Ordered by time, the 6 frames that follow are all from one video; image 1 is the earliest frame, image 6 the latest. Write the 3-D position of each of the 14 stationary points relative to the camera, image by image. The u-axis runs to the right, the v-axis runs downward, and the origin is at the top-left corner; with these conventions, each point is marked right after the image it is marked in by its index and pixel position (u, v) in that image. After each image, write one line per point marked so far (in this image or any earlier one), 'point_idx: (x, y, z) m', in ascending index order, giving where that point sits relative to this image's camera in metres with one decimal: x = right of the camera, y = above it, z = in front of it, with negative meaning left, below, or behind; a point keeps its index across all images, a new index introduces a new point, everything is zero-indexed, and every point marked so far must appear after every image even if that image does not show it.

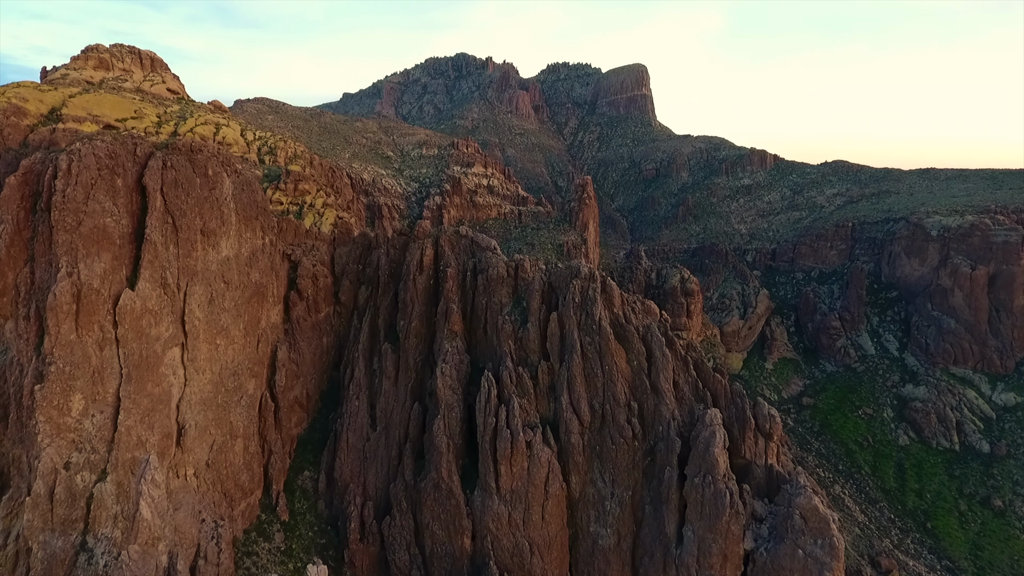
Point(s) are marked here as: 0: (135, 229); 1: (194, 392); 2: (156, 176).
0: (-11.5, +1.8, +18.8) m
1: (-10.3, -3.4, +20.0) m
2: (-11.0, +3.4, +19.0) m
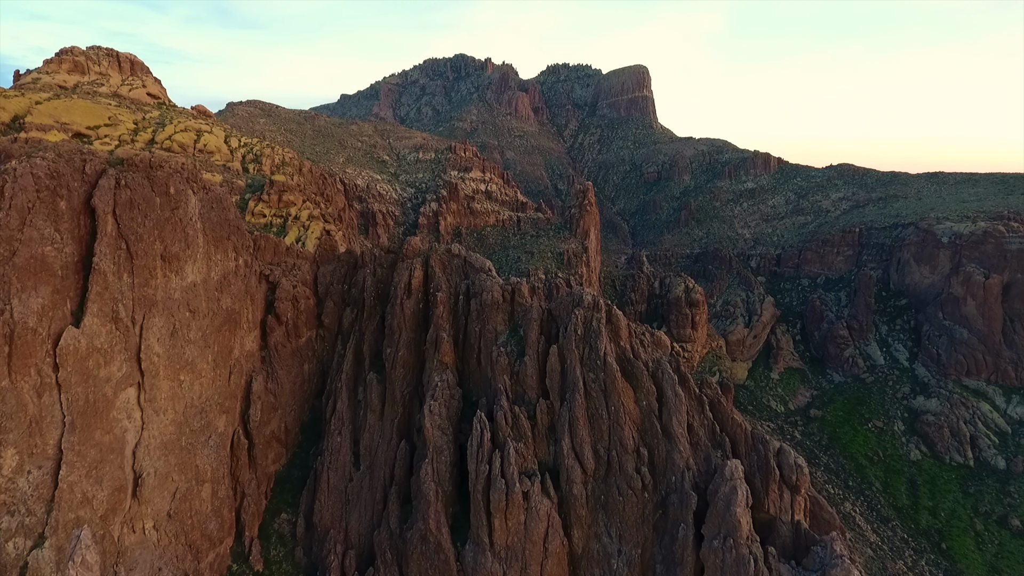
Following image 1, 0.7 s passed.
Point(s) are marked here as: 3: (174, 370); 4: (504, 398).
0: (-11.6, +0.9, +16.7) m
1: (-10.4, -4.3, +18.0) m
2: (-11.1, +2.5, +17.0) m
3: (-10.2, -2.5, +18.7) m
4: (-0.2, -3.3, +18.8) m
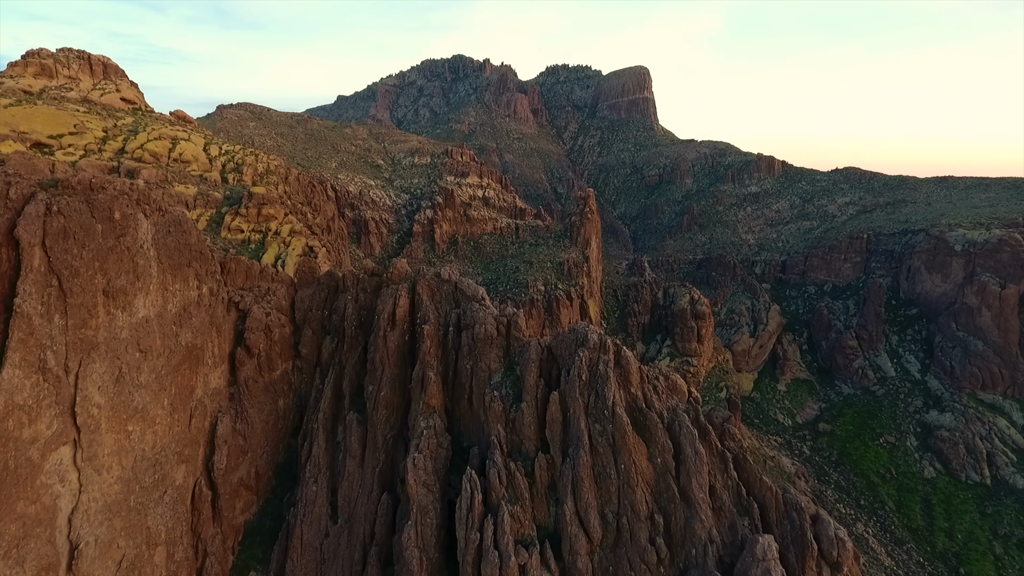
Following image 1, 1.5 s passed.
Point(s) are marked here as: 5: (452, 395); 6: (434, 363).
0: (-11.8, -0.2, +14.4) m
1: (-10.6, -5.3, +15.6) m
2: (-11.3, +1.5, +14.6) m
3: (-10.4, -3.5, +16.3) m
4: (-0.4, -4.4, +16.4) m
5: (-1.9, -3.4, +19.7) m
6: (-2.5, -2.4, +19.8) m
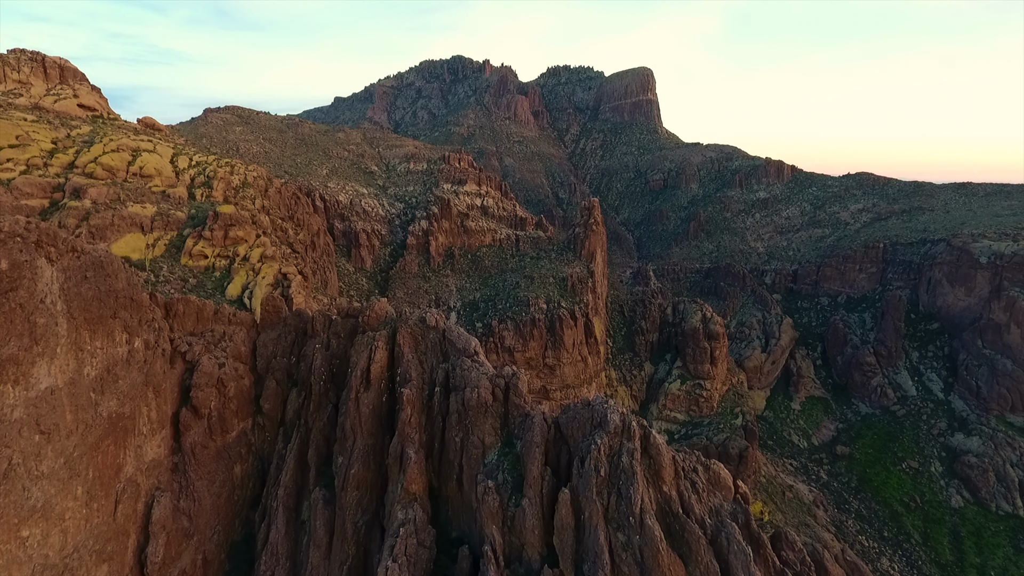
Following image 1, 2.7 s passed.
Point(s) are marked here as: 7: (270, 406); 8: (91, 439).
0: (-11.8, -1.6, +10.8) m
1: (-10.6, -6.7, +12.0) m
2: (-11.3, +0.1, +11.0) m
3: (-10.4, -4.9, +12.7) m
4: (-0.4, -5.8, +12.8) m
5: (-1.9, -4.8, +16.1) m
6: (-2.5, -3.8, +16.2) m
7: (-7.8, -3.8, +19.7) m
8: (-10.1, -3.6, +14.8) m
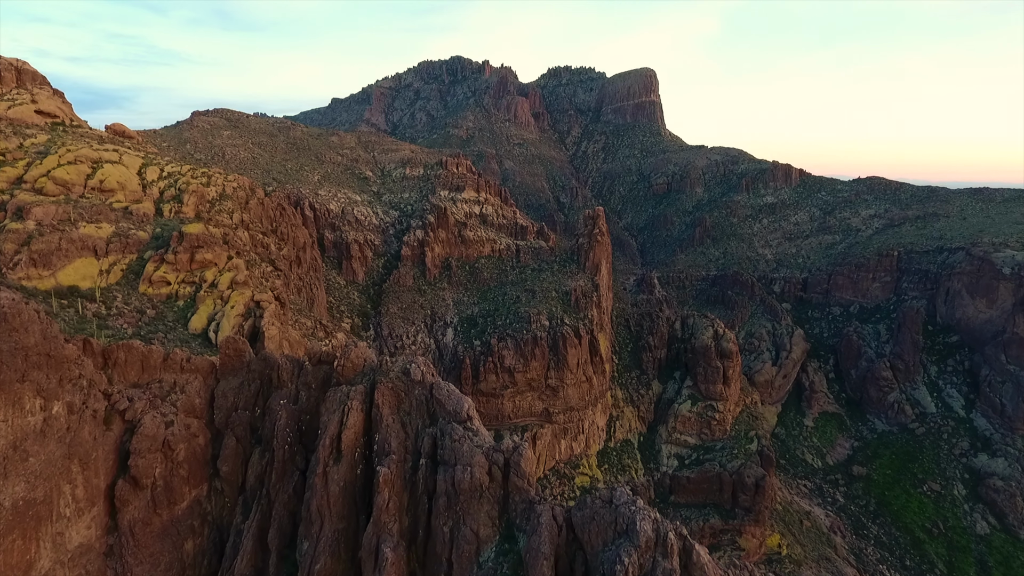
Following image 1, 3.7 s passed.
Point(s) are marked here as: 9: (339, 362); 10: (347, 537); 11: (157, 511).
0: (-11.8, -2.7, +7.9) m
1: (-10.6, -7.9, +9.1) m
2: (-11.3, -1.1, +8.1) m
3: (-10.4, -6.1, +9.8) m
4: (-0.4, -6.9, +9.9) m
5: (-1.9, -6.0, +13.2) m
6: (-2.5, -5.0, +13.3) m
7: (-7.8, -4.9, +16.8) m
8: (-10.1, -4.8, +11.8) m
9: (-4.8, -2.0, +17.3) m
10: (-3.8, -5.6, +14.1) m
11: (-9.0, -5.6, +15.6) m
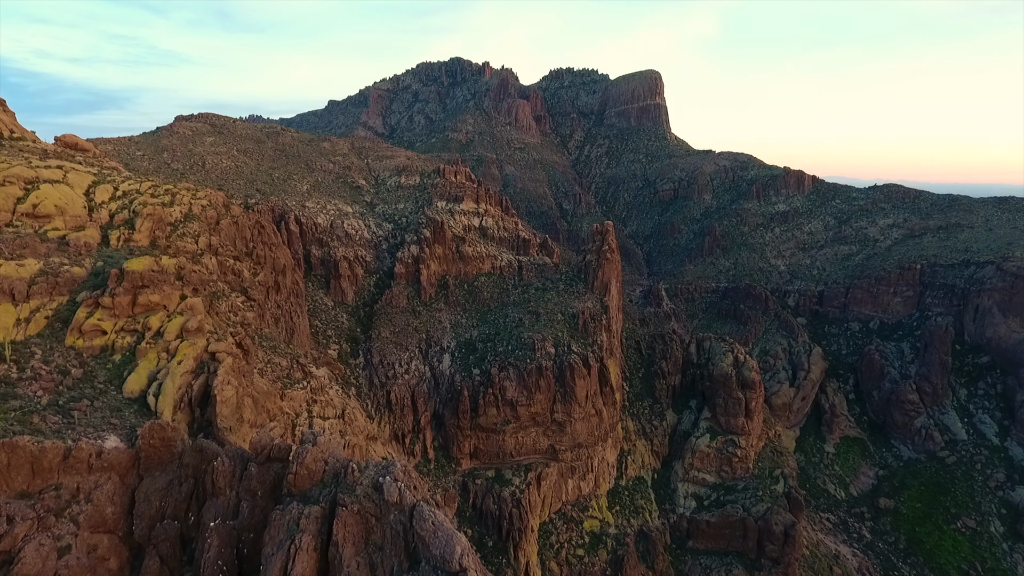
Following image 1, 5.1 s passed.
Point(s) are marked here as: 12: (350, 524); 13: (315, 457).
0: (-11.6, -4.3, +3.8) m
1: (-10.4, -9.5, +5.0) m
2: (-11.1, -2.7, +4.1) m
3: (-10.2, -7.7, +5.7) m
4: (-0.2, -8.6, +5.8) m
5: (-1.8, -7.6, +9.1) m
6: (-2.3, -6.6, +9.2) m
7: (-7.6, -6.6, +12.7) m
8: (-9.9, -6.4, +7.8) m
9: (-4.6, -3.6, +13.3) m
10: (-3.6, -7.2, +10.1) m
11: (-8.8, -7.2, +11.6) m
12: (-2.8, -4.2, +11.4) m
13: (-4.2, -3.5, +13.7) m
